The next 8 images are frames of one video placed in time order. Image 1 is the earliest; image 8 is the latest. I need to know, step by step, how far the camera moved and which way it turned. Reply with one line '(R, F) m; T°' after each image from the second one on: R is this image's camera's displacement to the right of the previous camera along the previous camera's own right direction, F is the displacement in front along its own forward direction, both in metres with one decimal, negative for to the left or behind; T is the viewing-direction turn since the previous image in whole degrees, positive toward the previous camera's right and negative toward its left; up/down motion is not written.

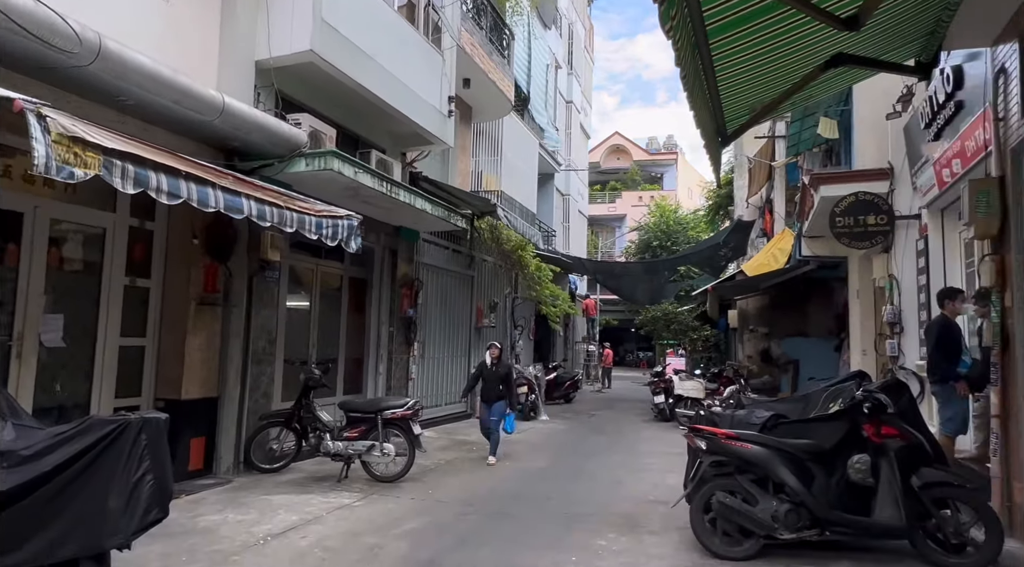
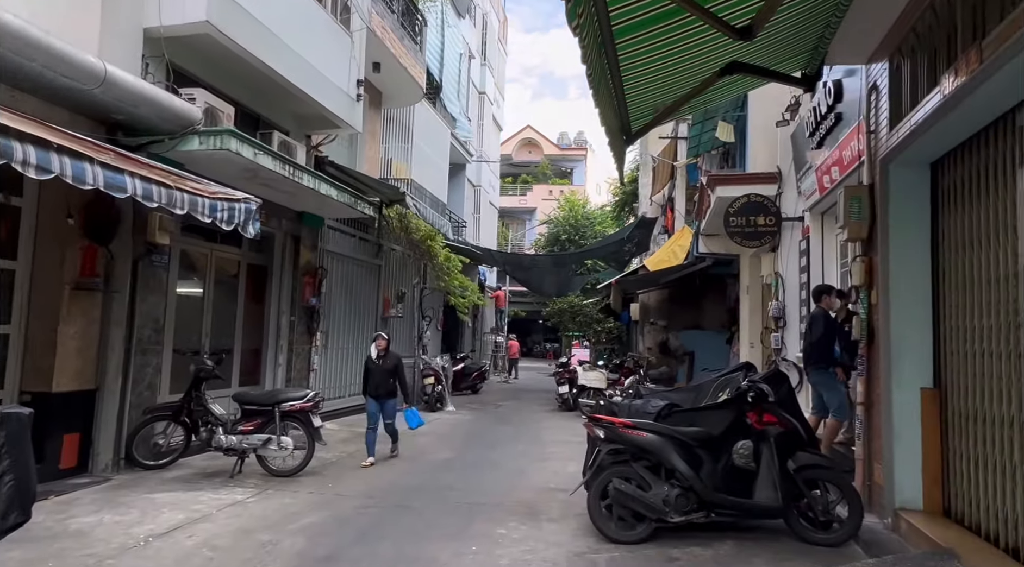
(0.0, -0.1) m; +7°
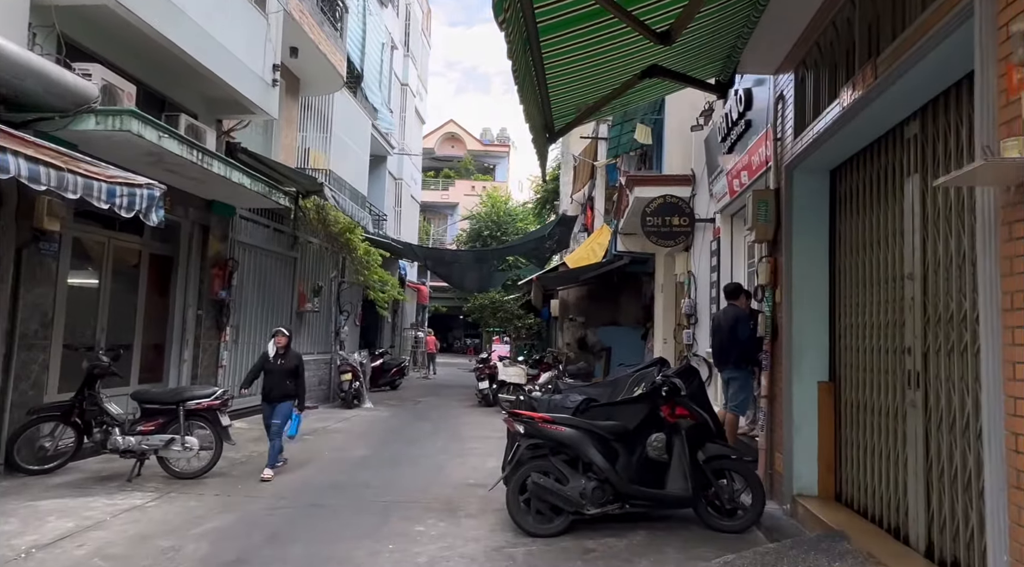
(0.0, 0.0) m; +6°
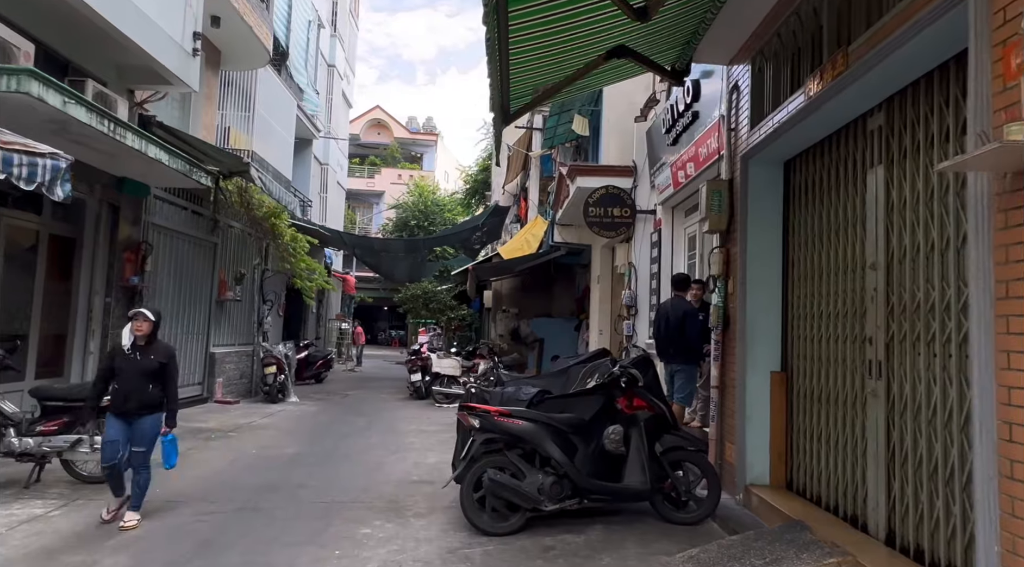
(-0.2, +0.2) m; +6°
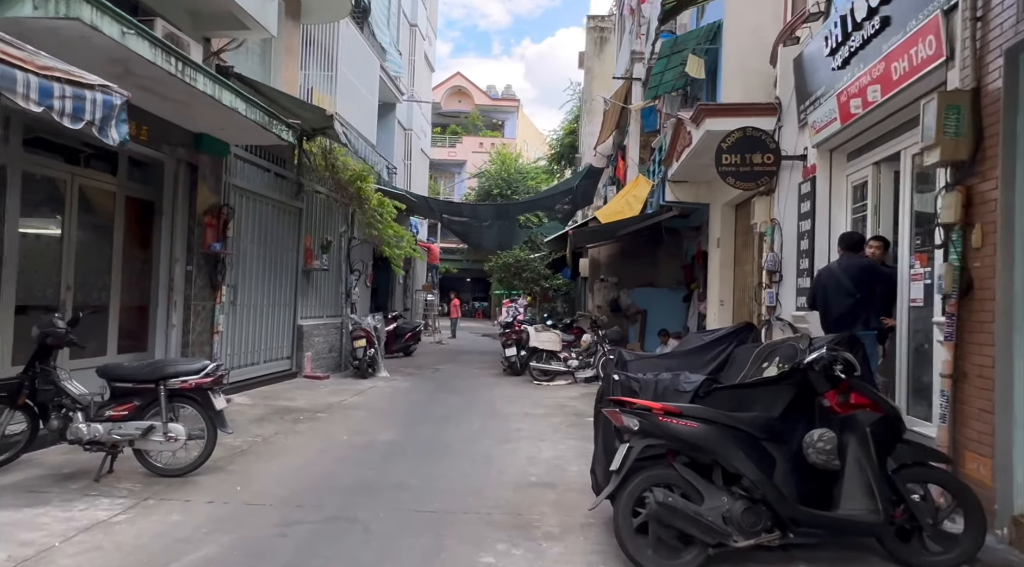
(-0.4, +1.1) m; -6°
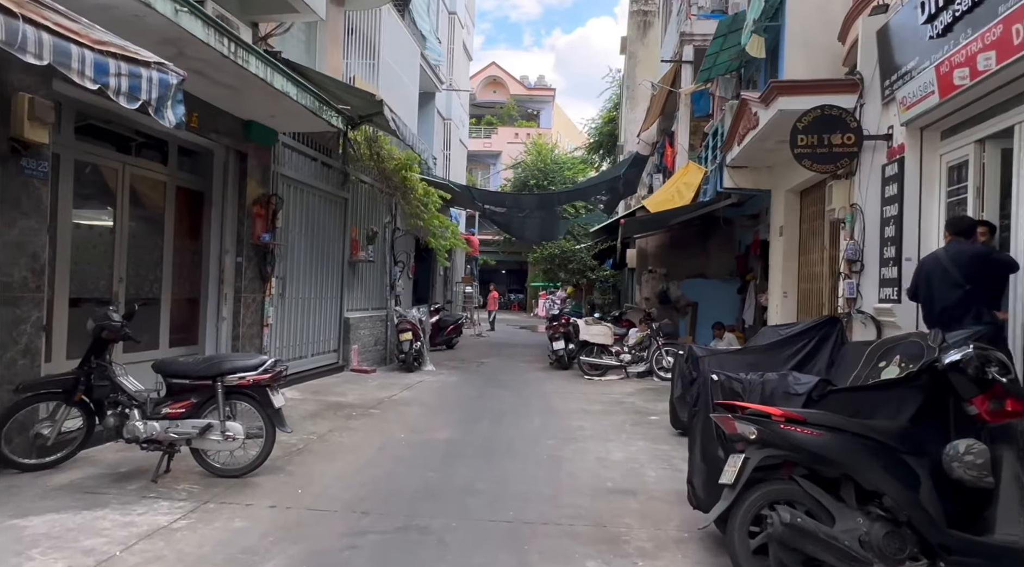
(-0.3, +0.3) m; -2°
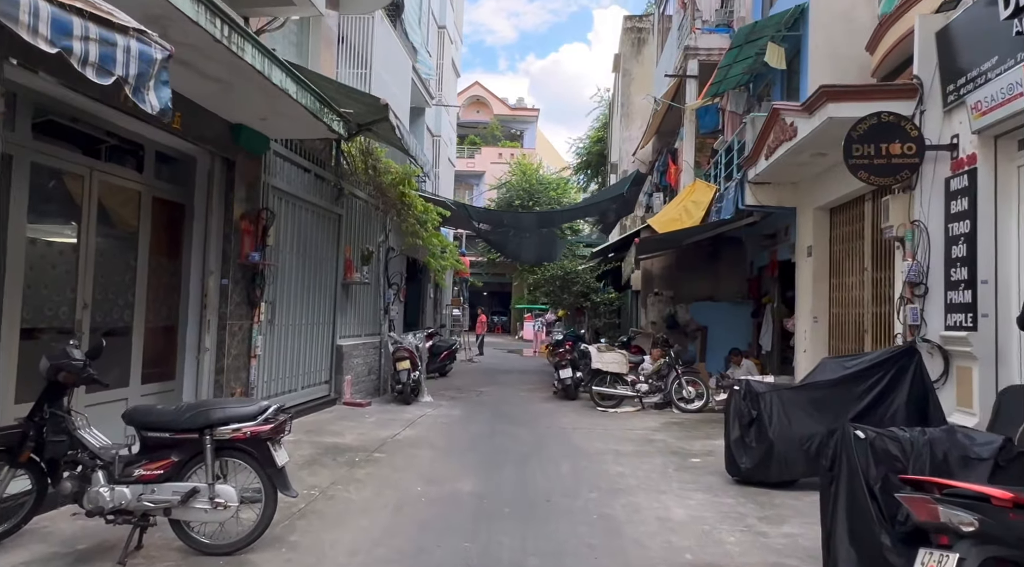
(-0.4, +0.9) m; +2°
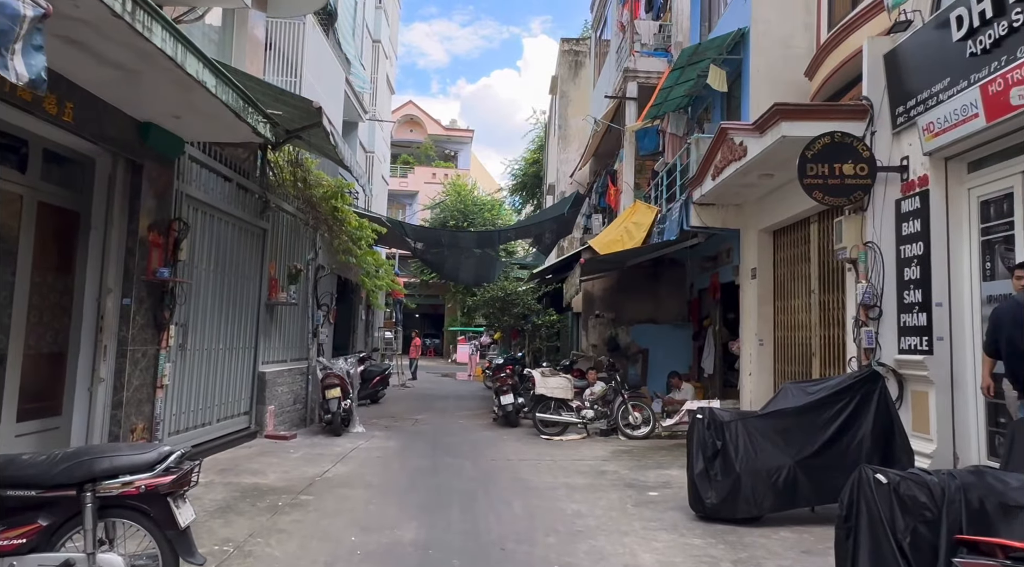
(-0.1, +0.5) m; +5°
